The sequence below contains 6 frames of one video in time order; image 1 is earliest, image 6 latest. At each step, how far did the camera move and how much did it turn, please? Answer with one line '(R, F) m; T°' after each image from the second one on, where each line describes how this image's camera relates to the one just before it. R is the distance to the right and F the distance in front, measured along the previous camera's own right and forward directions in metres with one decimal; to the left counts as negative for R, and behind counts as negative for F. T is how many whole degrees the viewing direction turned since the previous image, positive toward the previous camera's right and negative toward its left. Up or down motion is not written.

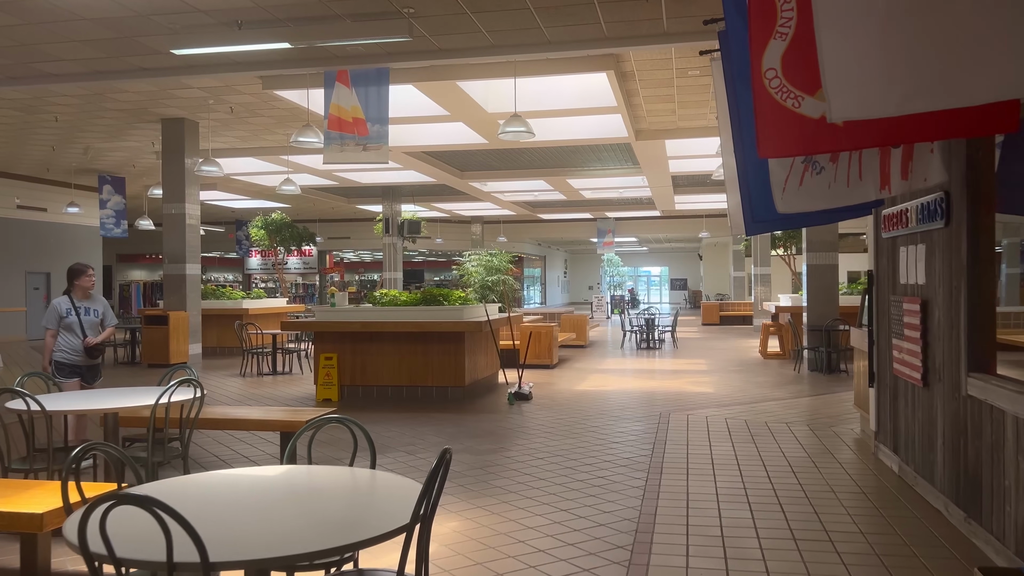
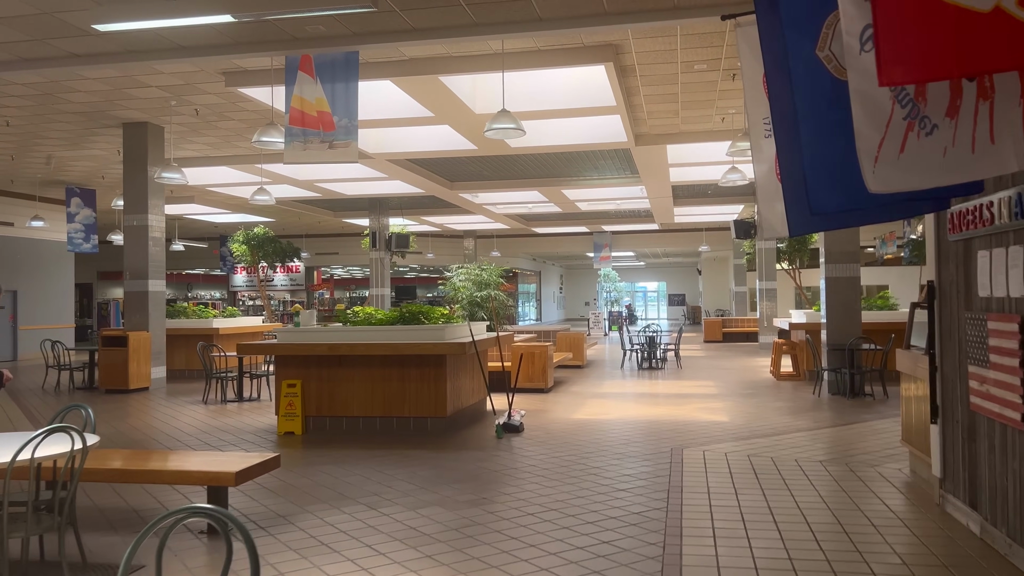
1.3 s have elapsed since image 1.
(+0.1, +0.9) m; 0°
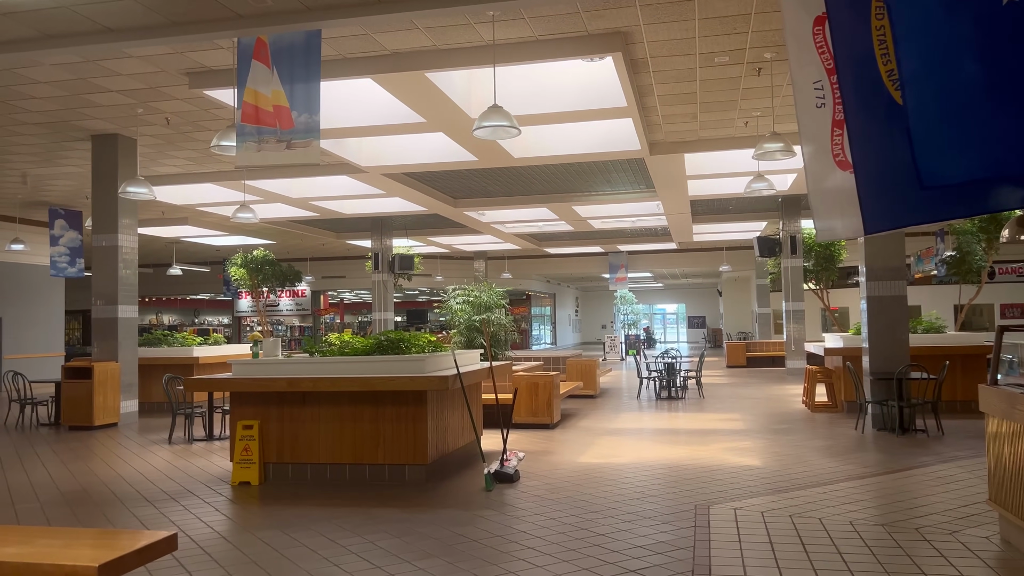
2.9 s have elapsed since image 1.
(+0.2, +1.0) m; -1°
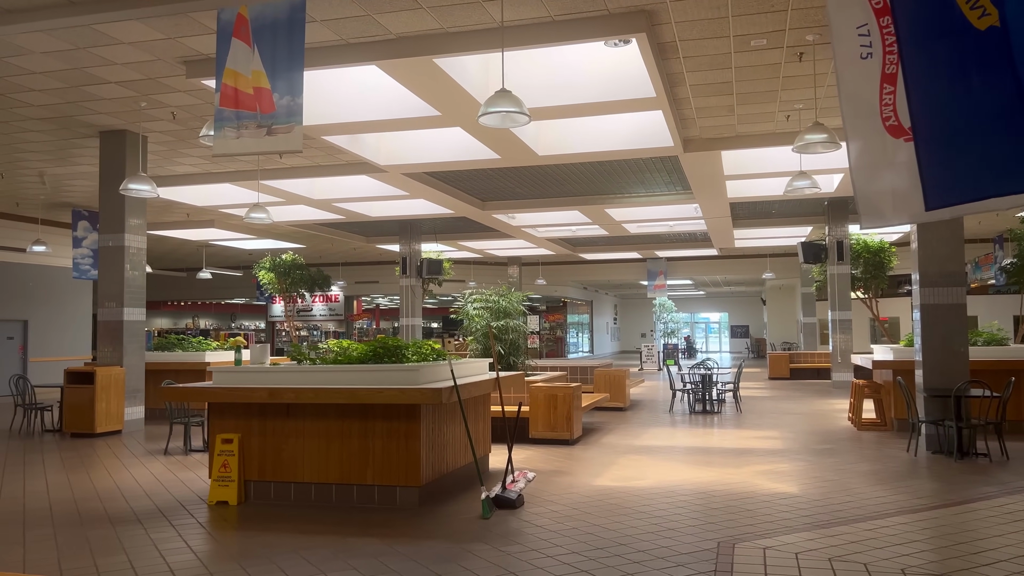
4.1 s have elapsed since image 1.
(+0.3, +0.6) m; -3°
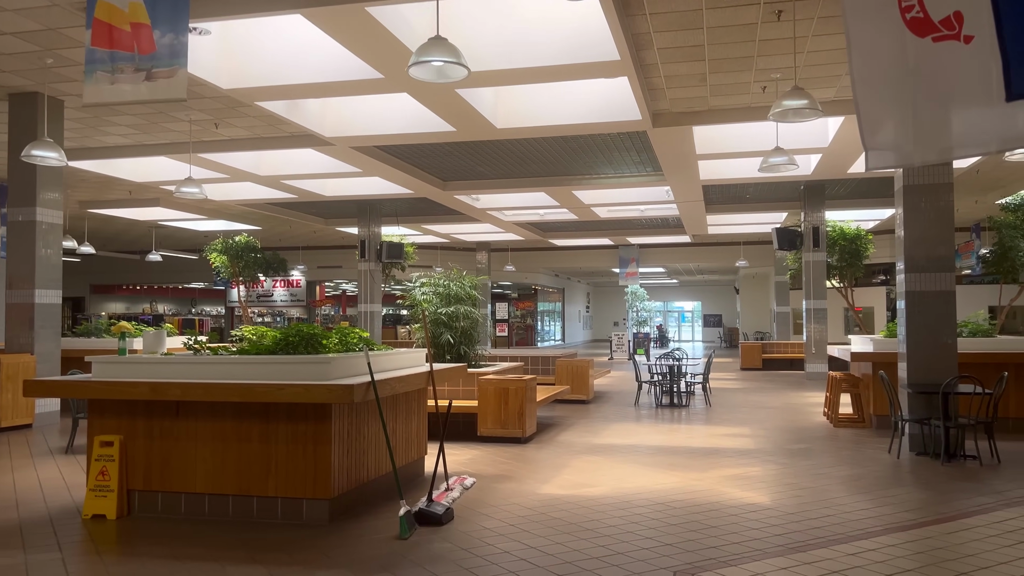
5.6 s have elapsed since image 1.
(+0.3, +0.8) m; +2°
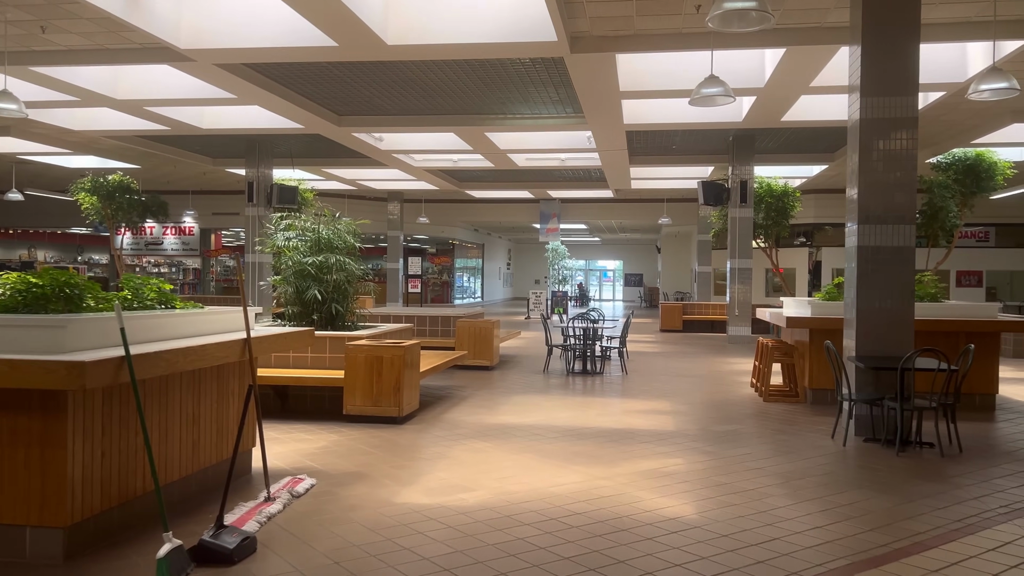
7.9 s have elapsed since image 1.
(+0.4, +1.3) m; +6°
